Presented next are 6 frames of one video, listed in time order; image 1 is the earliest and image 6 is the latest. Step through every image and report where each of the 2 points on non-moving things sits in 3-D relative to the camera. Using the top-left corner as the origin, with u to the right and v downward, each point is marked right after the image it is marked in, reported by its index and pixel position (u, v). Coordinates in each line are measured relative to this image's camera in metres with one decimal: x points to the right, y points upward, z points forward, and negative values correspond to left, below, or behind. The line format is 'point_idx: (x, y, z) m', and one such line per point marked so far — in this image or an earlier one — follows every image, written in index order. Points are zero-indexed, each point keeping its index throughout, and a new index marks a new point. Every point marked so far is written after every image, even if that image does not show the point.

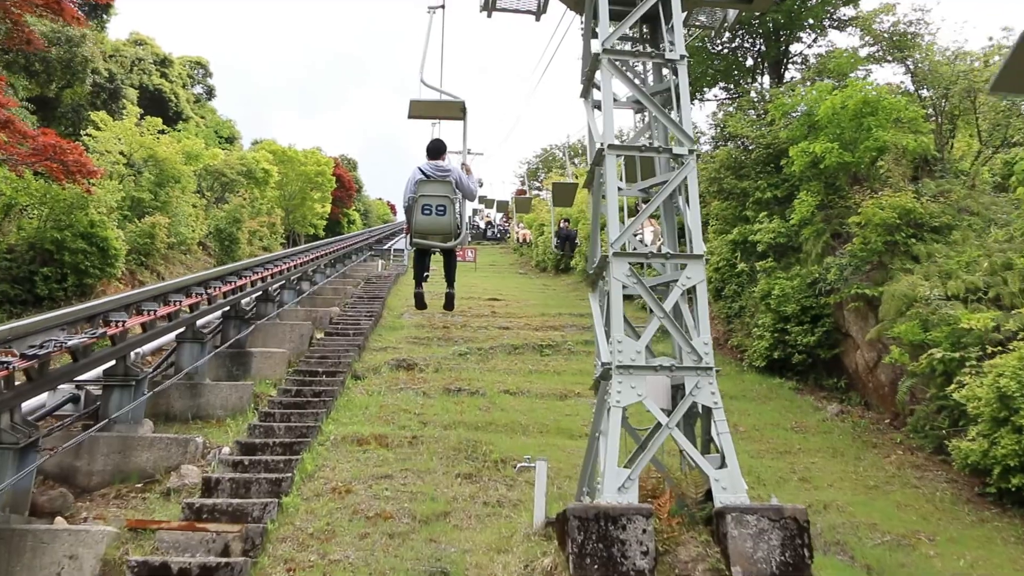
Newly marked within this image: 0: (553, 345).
0: (+0.4, -0.5, +9.2) m
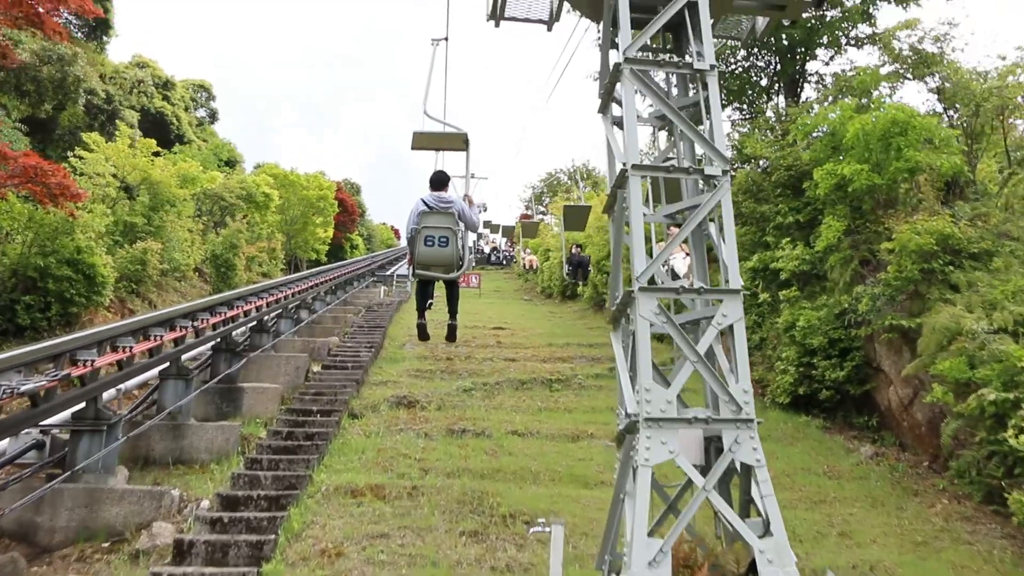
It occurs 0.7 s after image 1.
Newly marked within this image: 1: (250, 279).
0: (+0.4, -0.8, +8.7) m
1: (-4.1, +0.1, +15.6) m
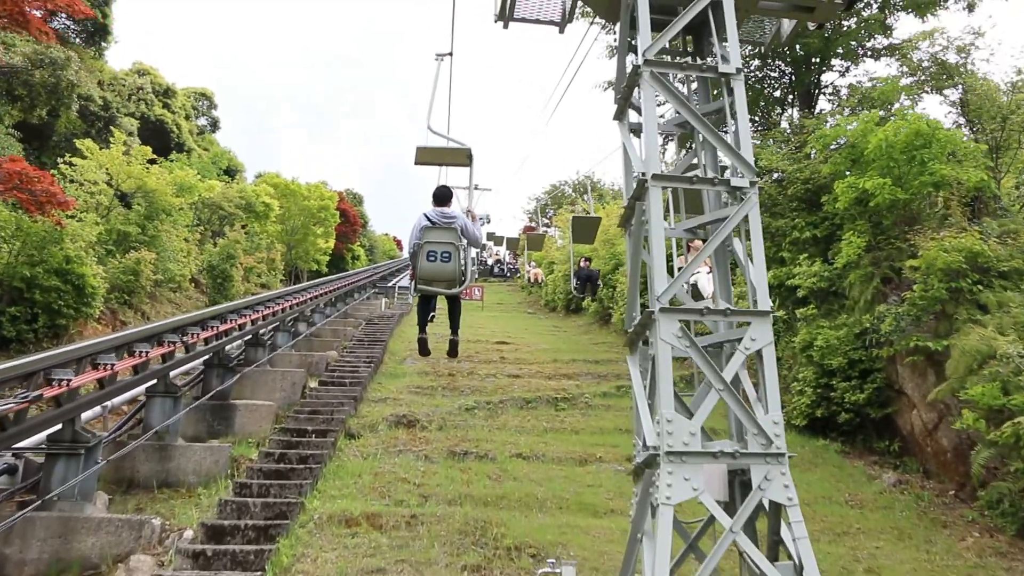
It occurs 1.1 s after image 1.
0: (+0.5, -0.9, +8.3) m
1: (-4.1, 0.0, +15.3) m
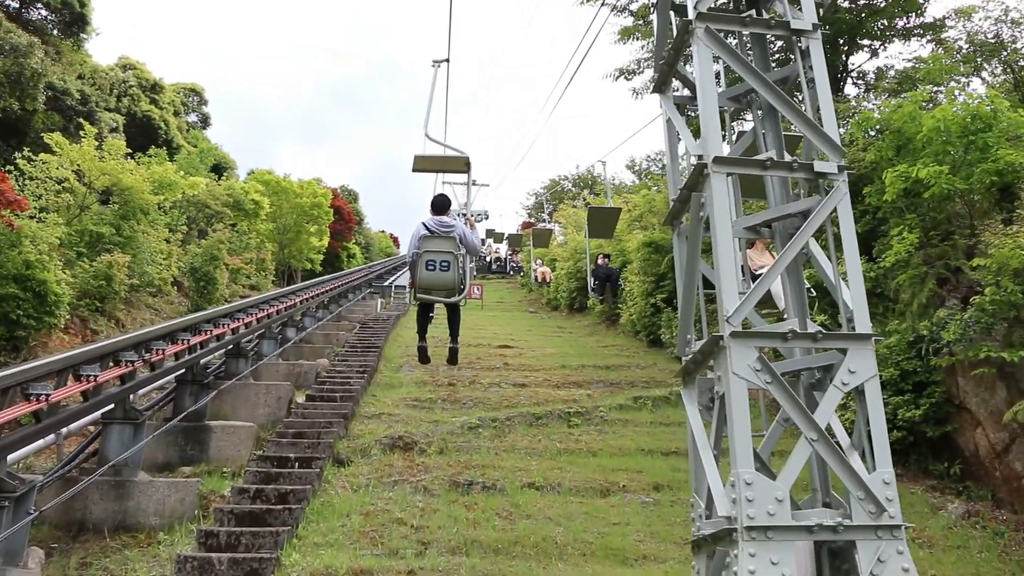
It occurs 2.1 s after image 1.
0: (+0.5, -1.0, +7.6) m
1: (-4.1, -0.1, +14.5) m
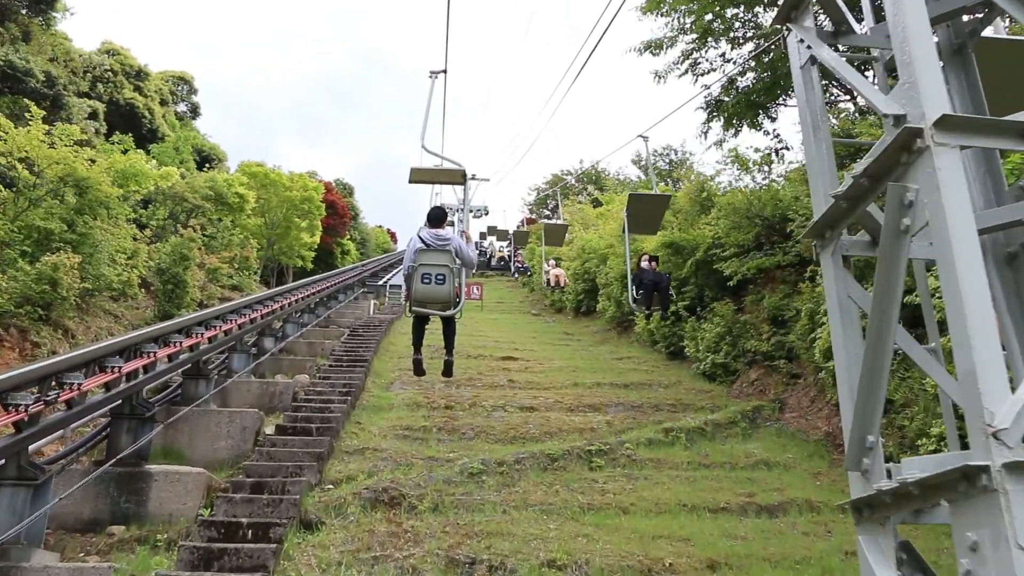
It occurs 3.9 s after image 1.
0: (+0.6, -1.0, +6.3) m
1: (-4.0, -0.1, +13.2) m
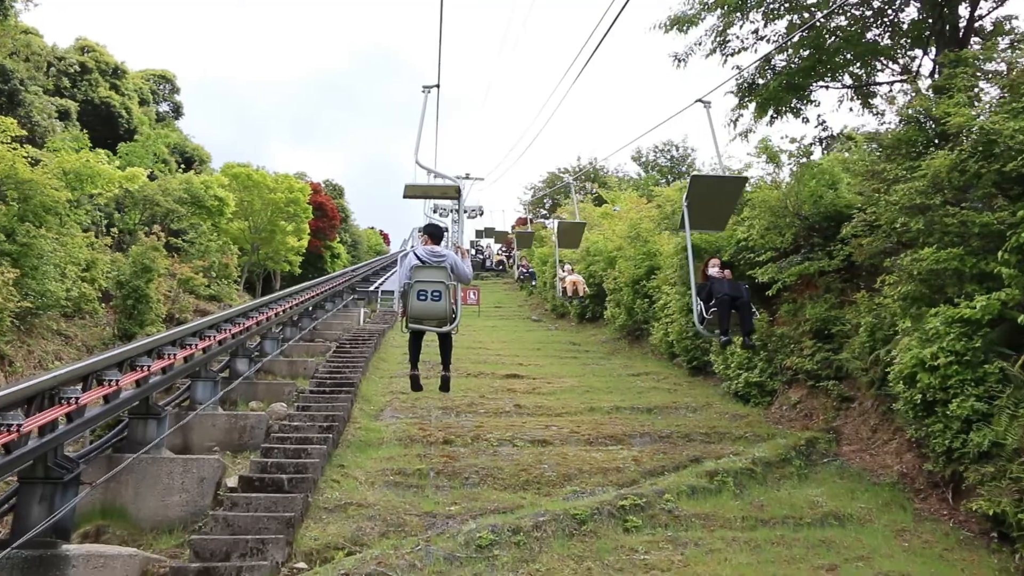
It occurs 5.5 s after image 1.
0: (+0.7, -1.1, +5.2) m
1: (-4.0, -0.2, +12.1) m
